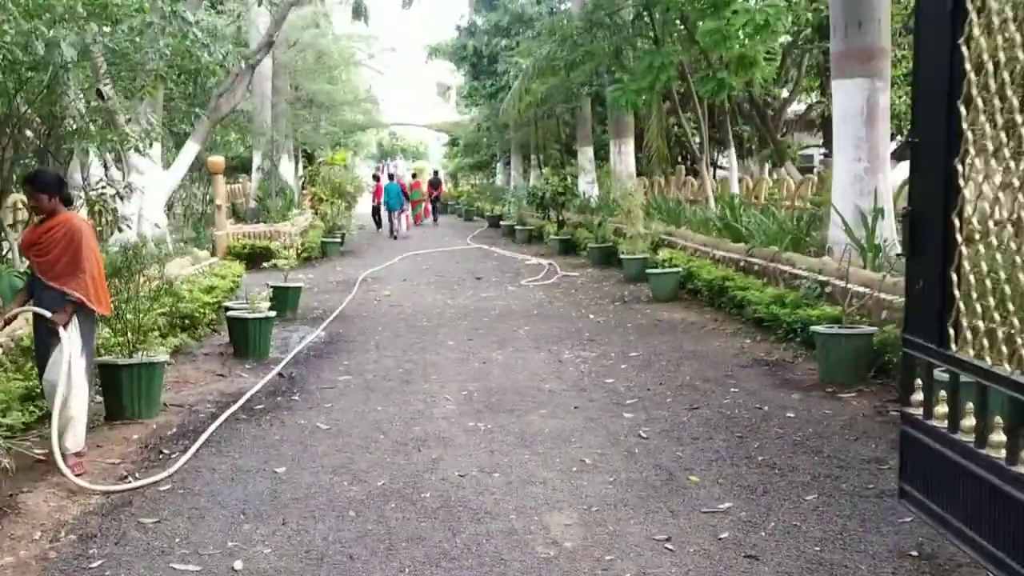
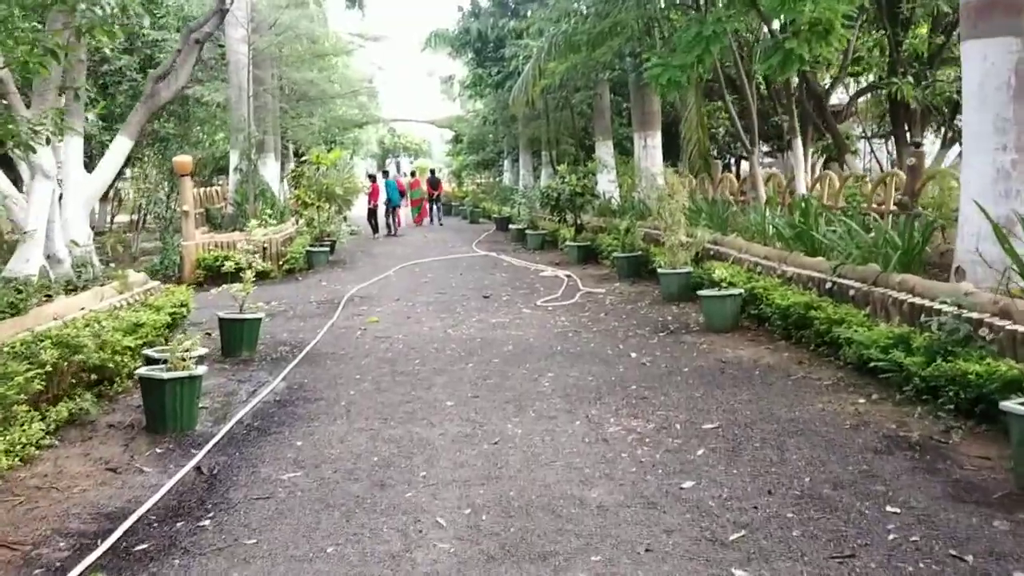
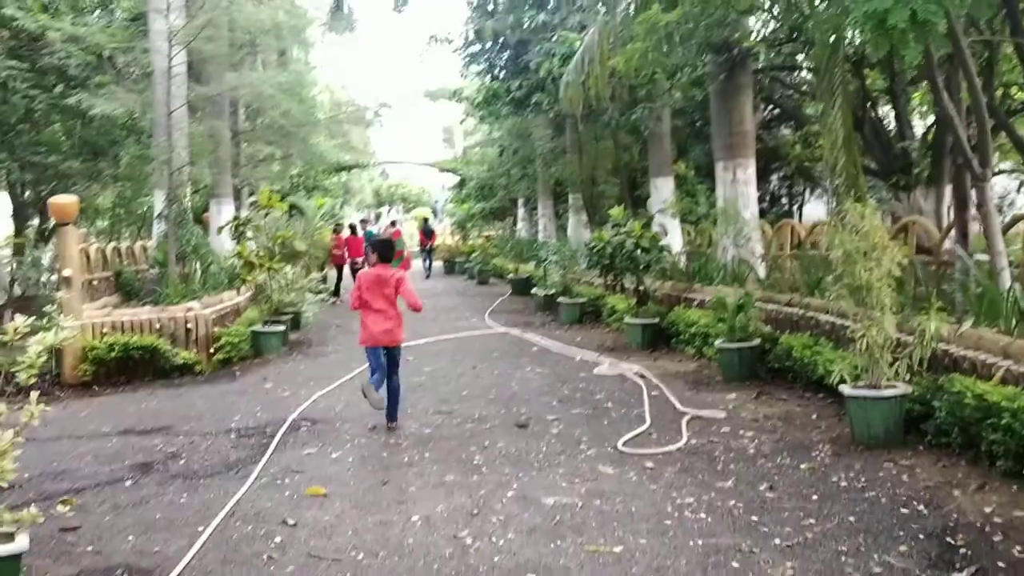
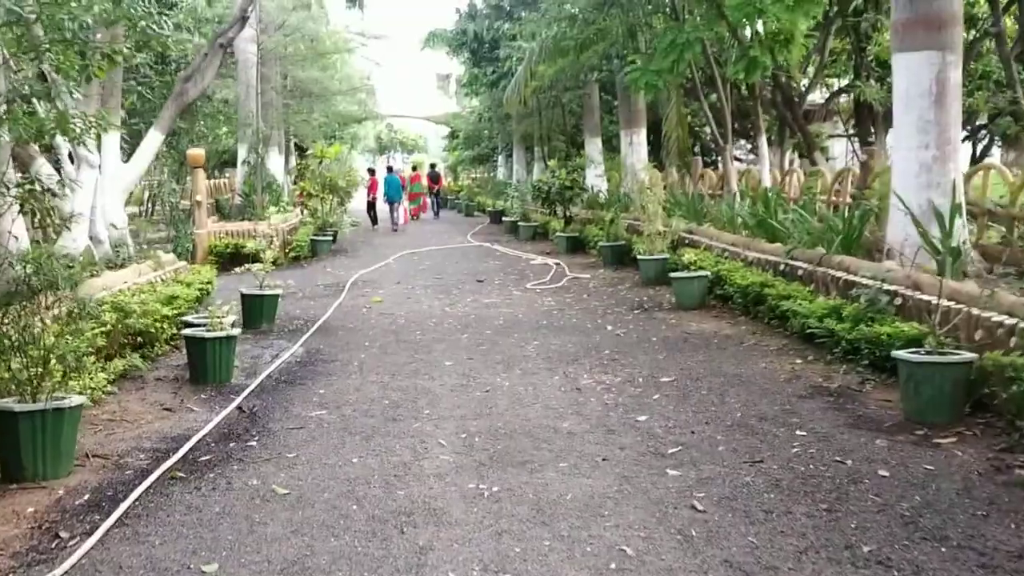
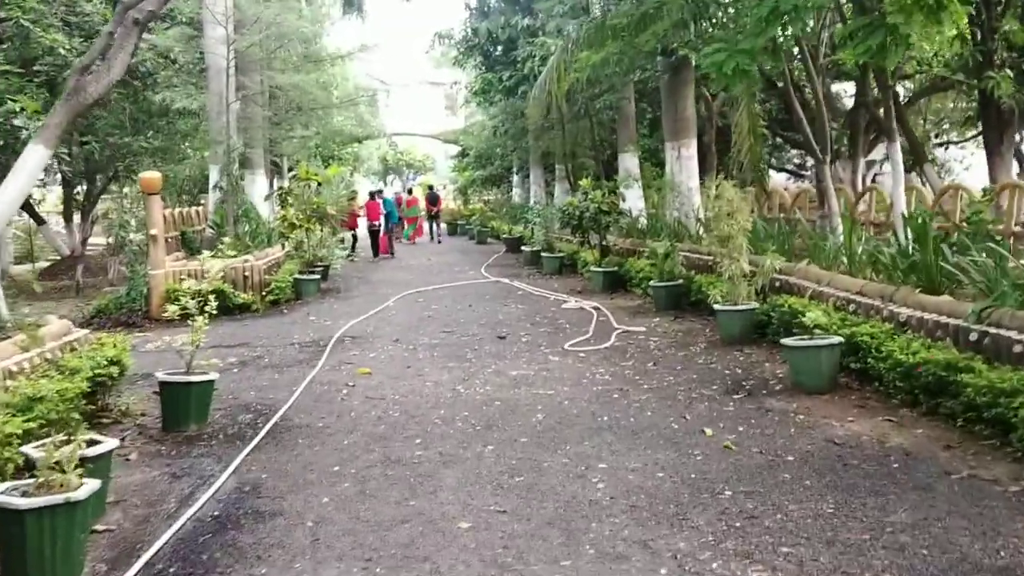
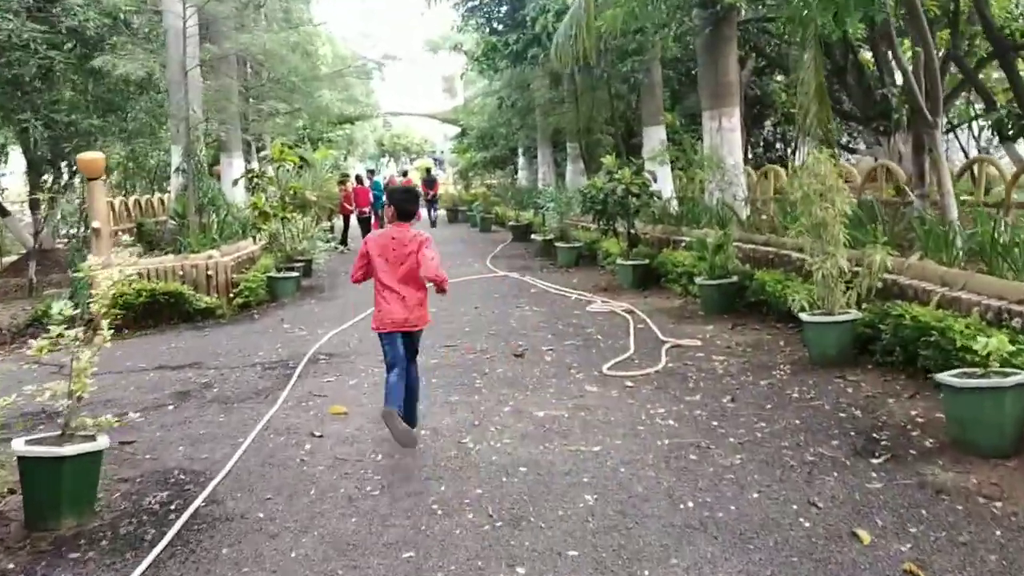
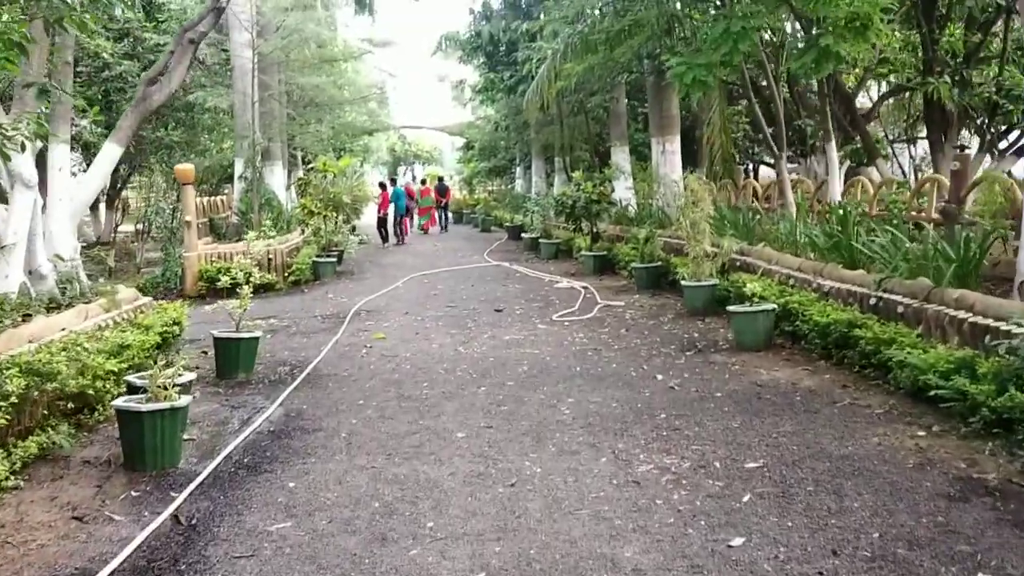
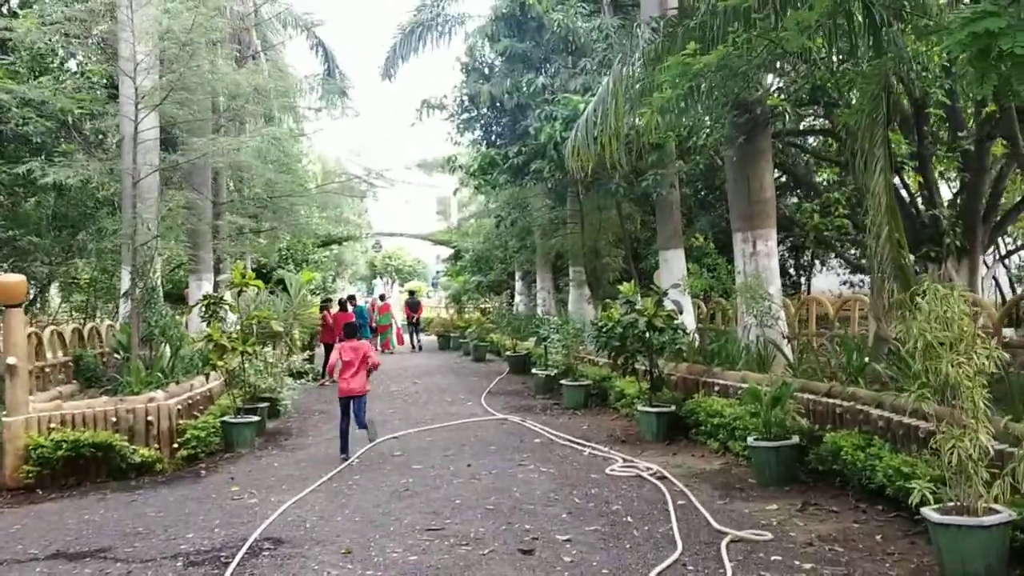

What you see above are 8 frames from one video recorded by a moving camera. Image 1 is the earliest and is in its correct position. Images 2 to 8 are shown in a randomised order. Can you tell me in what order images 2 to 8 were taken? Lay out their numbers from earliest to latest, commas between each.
4, 2, 7, 5, 6, 3, 8
